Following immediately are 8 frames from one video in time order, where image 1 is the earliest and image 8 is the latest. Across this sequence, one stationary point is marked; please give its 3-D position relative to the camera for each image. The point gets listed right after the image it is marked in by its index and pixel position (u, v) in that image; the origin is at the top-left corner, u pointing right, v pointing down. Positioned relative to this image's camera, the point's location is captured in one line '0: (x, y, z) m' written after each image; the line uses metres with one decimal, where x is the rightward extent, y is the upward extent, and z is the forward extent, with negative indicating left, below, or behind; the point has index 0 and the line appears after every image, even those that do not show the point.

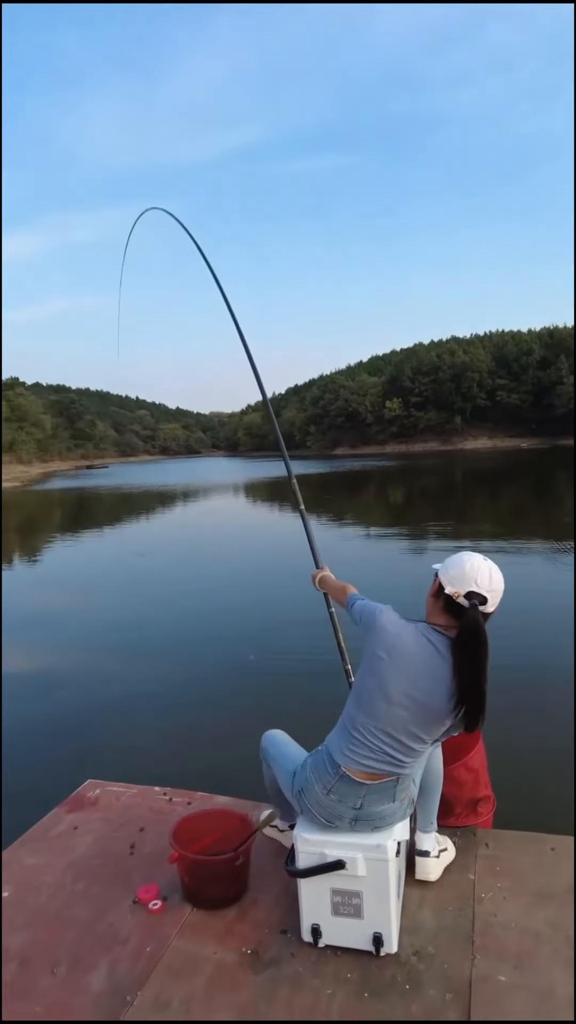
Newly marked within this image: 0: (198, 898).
0: (-0.3, -1.1, +2.2) m
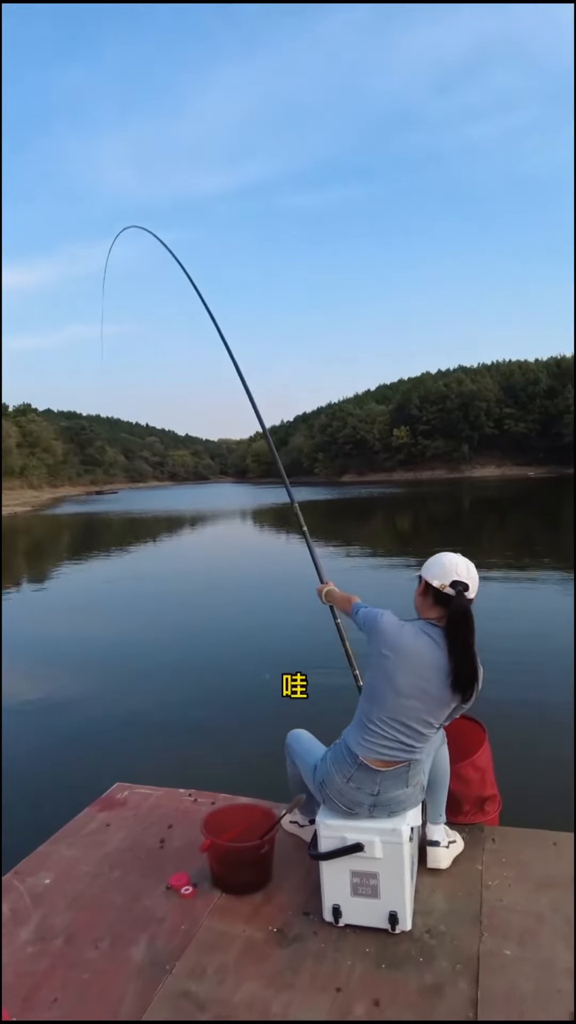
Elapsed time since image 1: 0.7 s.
0: (-0.2, -1.1, +2.3) m
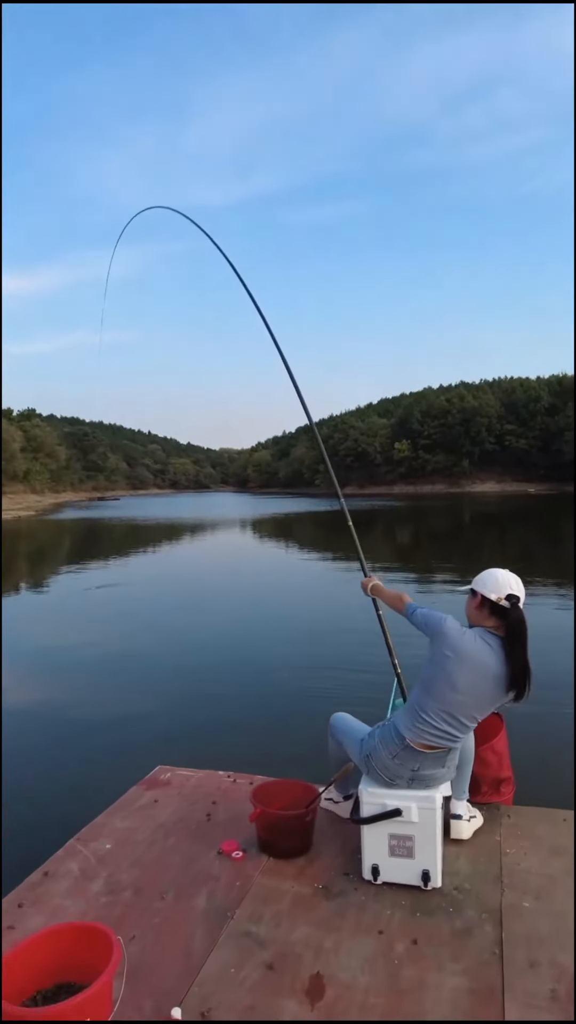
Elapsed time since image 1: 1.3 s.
0: (-0.1, -1.2, +2.6) m
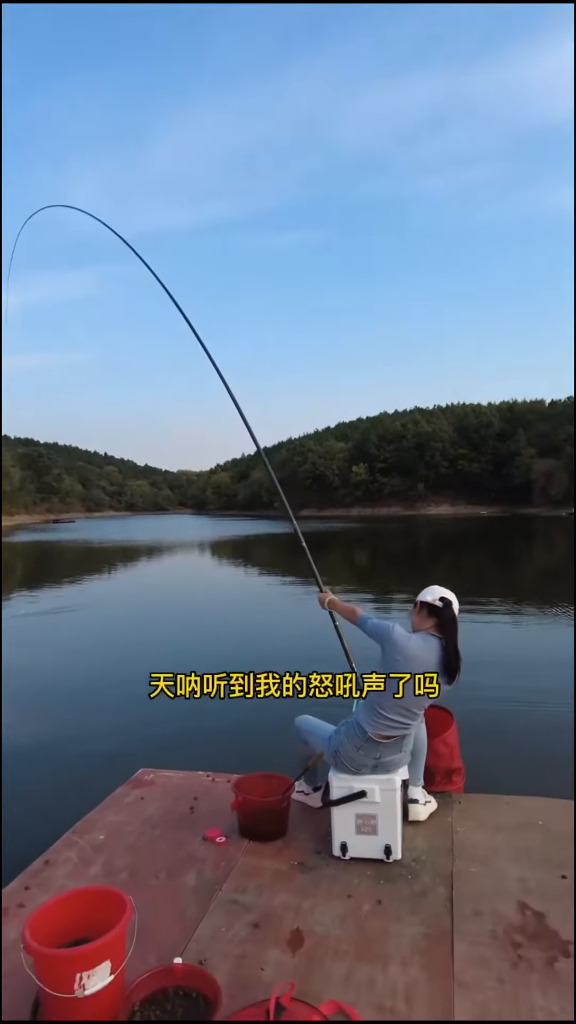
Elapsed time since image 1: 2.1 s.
0: (-0.1, -1.3, +3.0) m
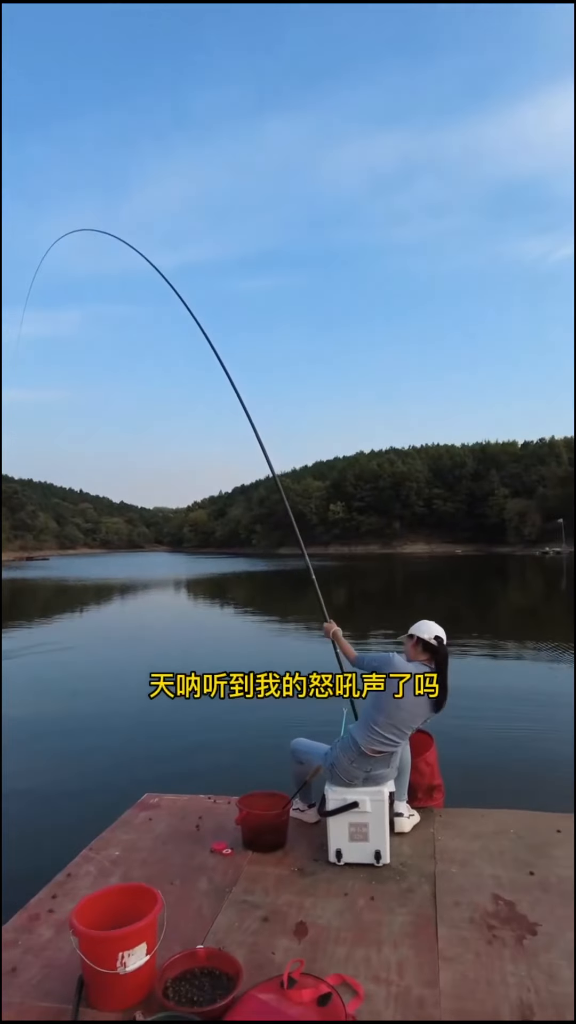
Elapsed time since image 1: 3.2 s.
0: (-0.1, -1.4, +3.3) m
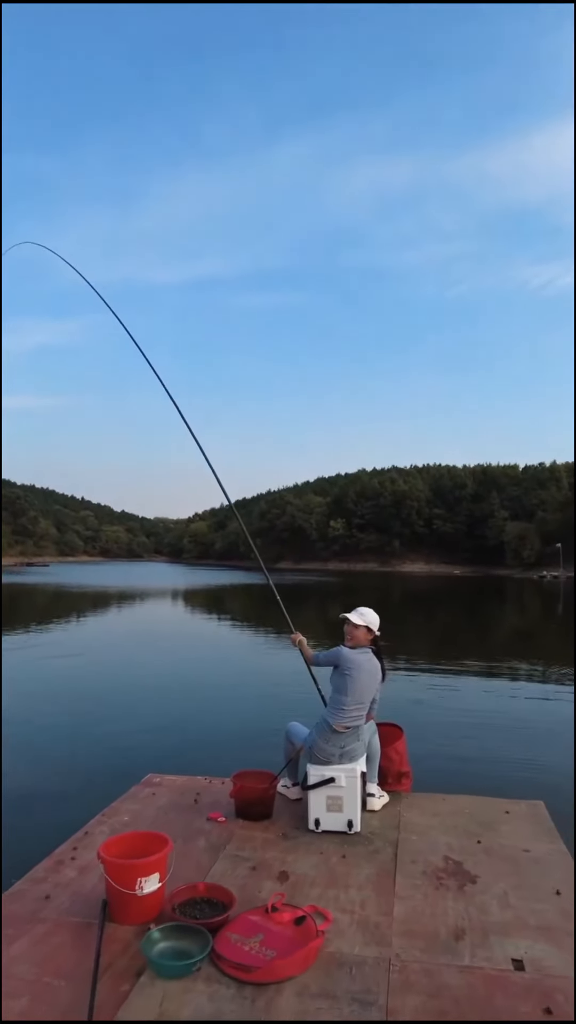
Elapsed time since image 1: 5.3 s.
0: (-0.2, -1.5, +3.8) m
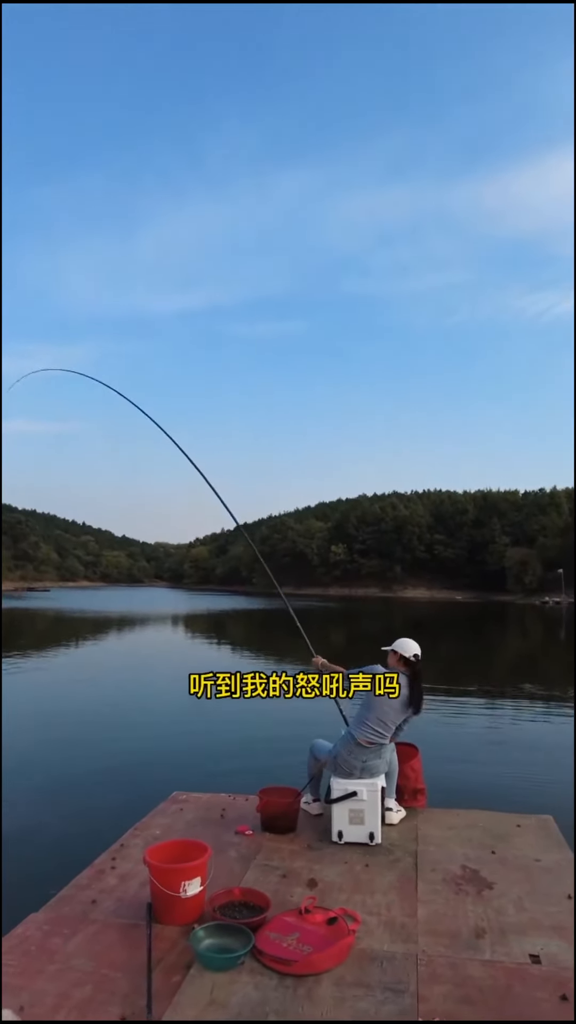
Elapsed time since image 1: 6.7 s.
0: (-0.1, -1.7, +4.0) m
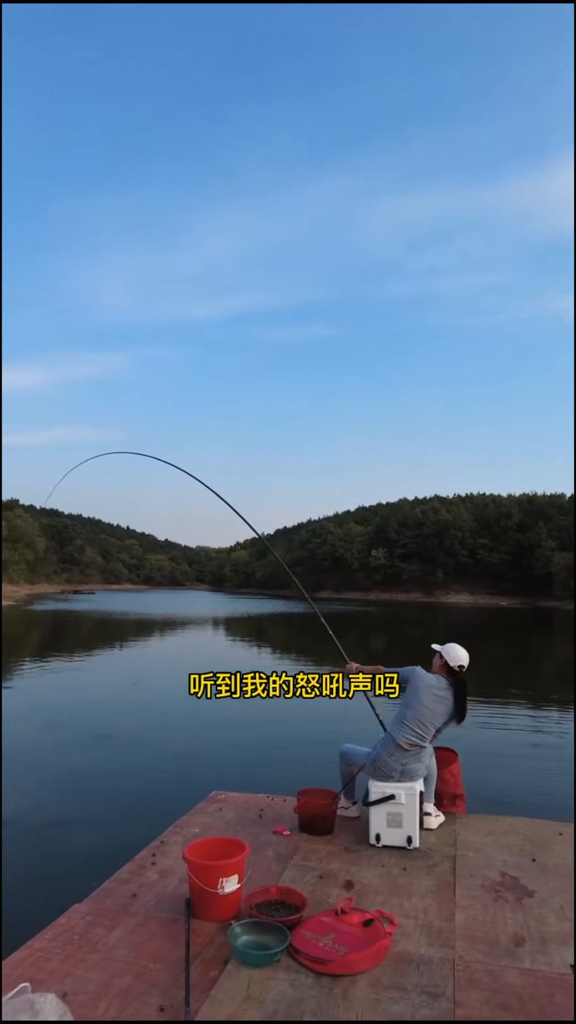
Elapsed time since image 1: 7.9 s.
0: (+0.1, -1.7, +4.1) m
